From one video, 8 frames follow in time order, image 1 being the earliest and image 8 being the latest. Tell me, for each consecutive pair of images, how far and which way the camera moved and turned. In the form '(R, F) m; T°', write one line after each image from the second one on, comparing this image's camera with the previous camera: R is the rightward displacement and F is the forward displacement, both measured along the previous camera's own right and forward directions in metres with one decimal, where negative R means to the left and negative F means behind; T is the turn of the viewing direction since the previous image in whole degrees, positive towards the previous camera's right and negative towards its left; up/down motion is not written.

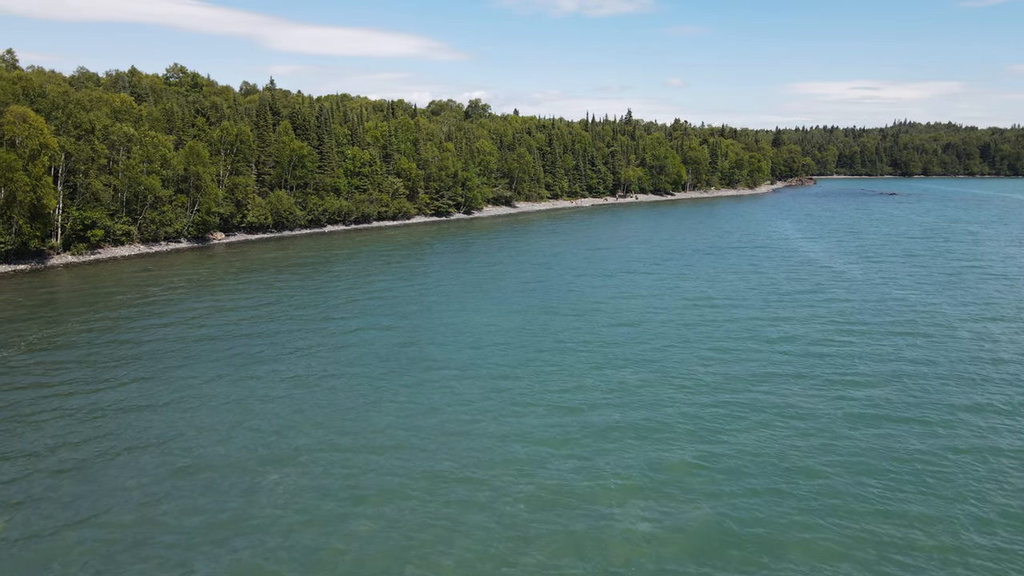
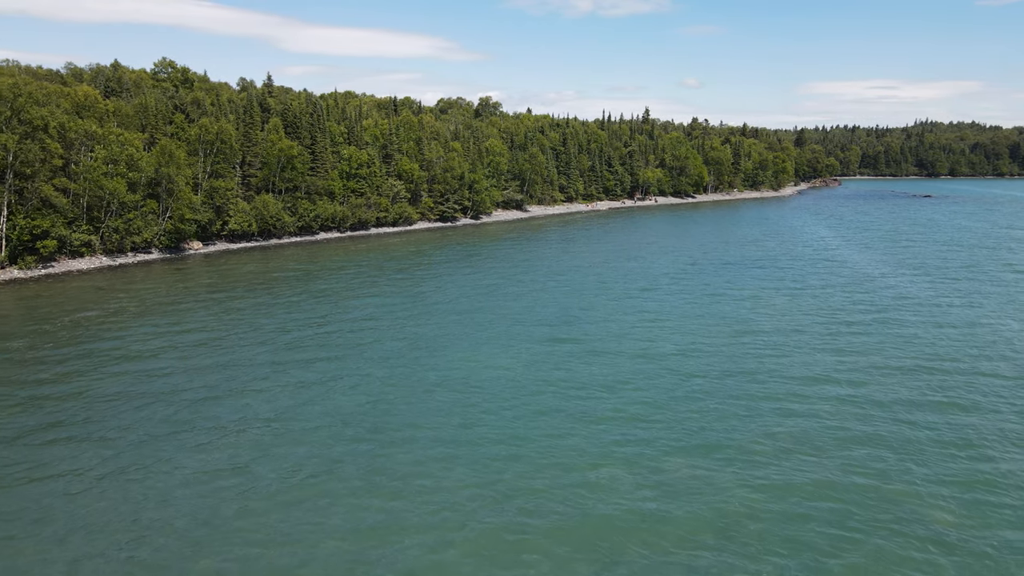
(+0.5, +6.8) m; -1°
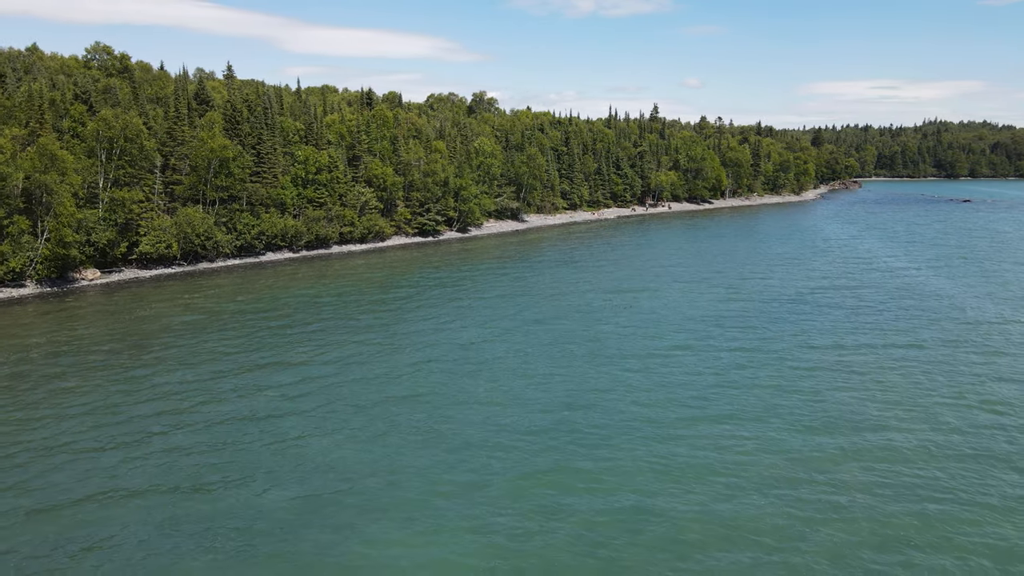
(+1.1, +13.3) m; 0°
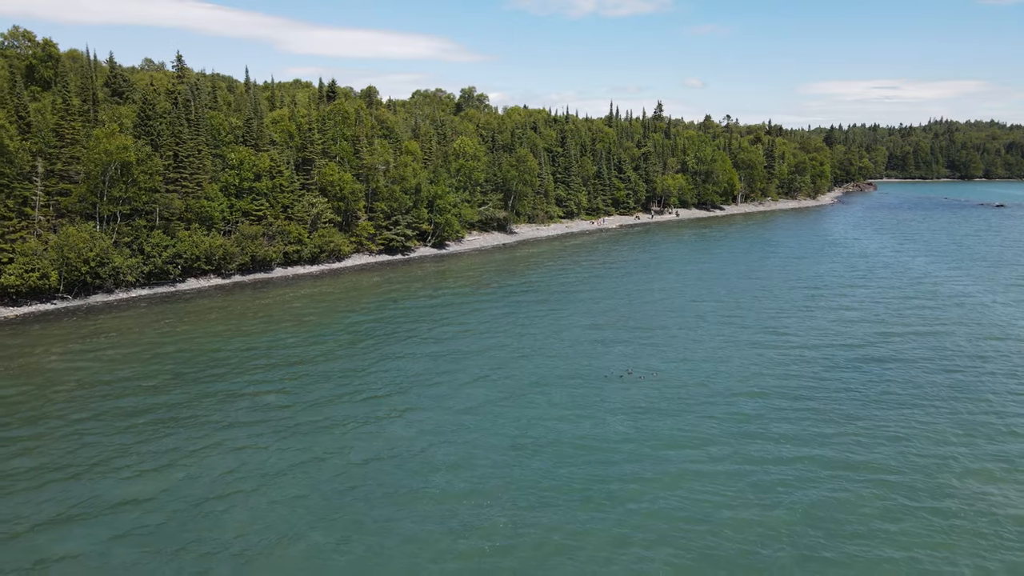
(+1.5, +11.1) m; 0°
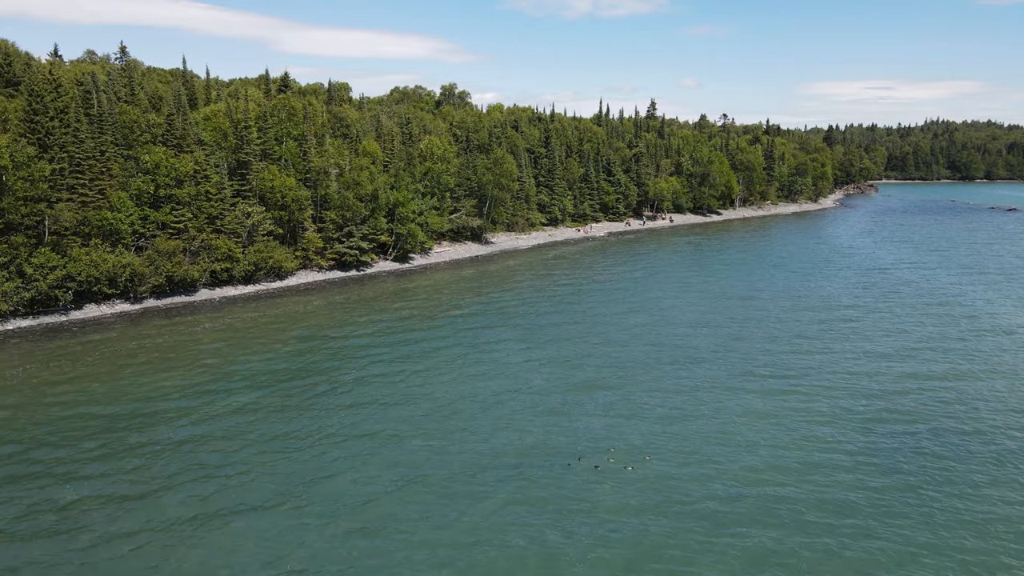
(+2.0, +7.4) m; 0°
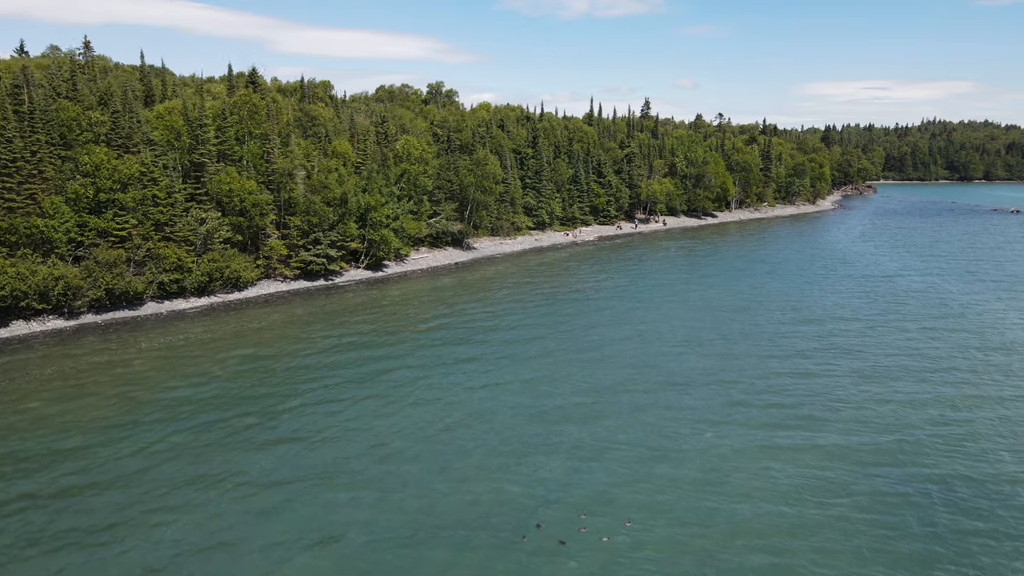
(+1.3, +3.6) m; 0°
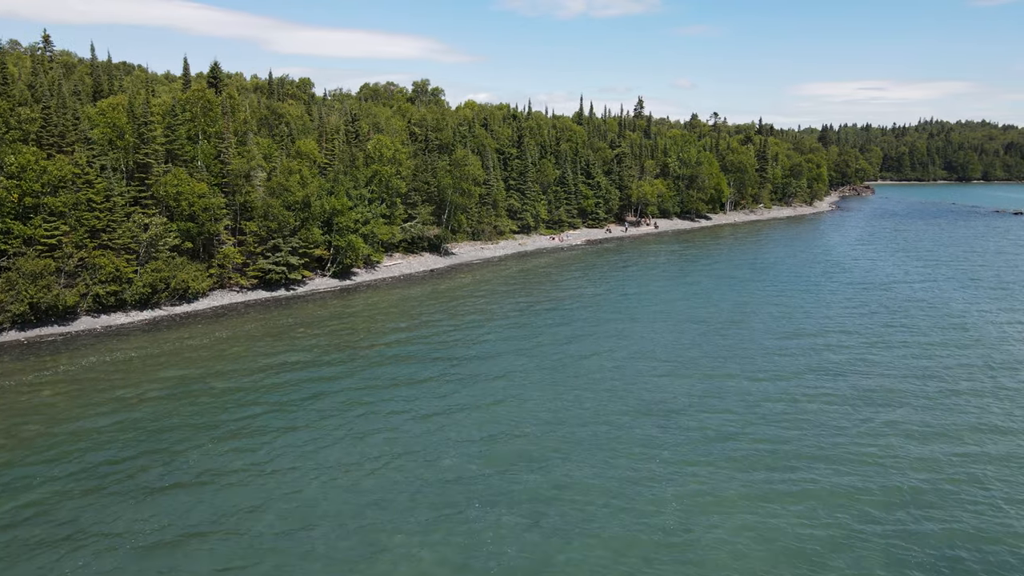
(+1.5, +3.5) m; 0°
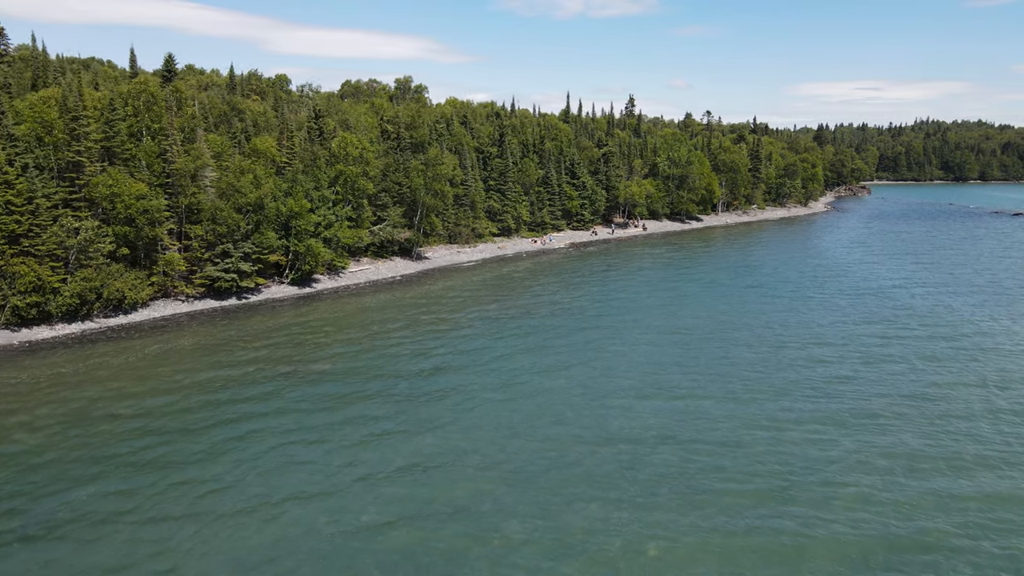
(+1.7, +3.3) m; 0°
